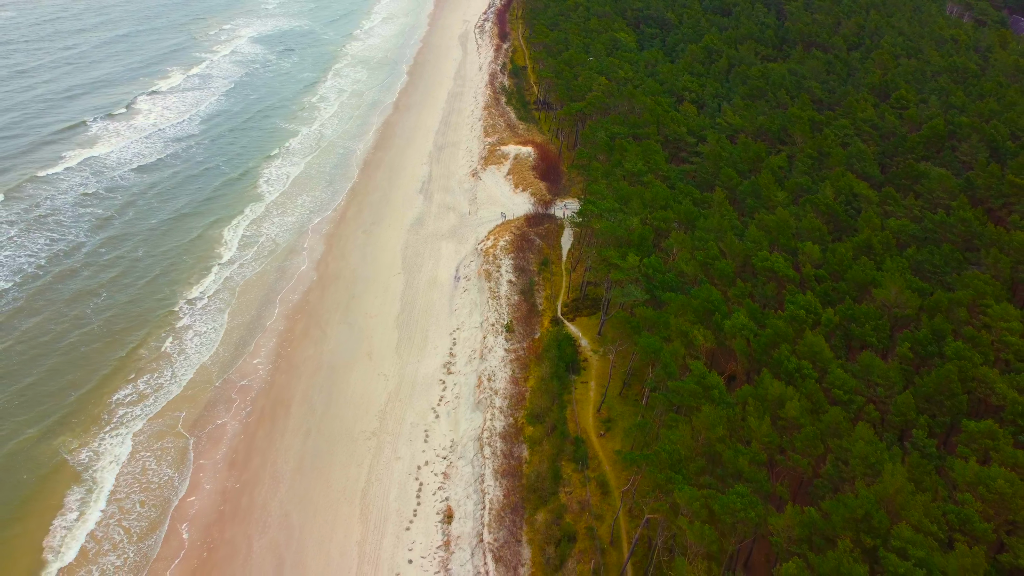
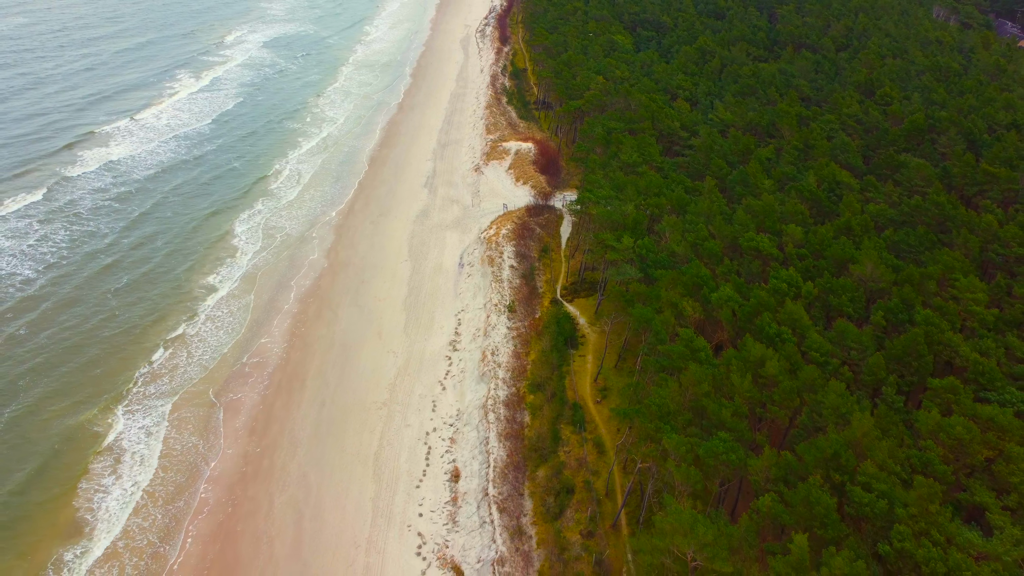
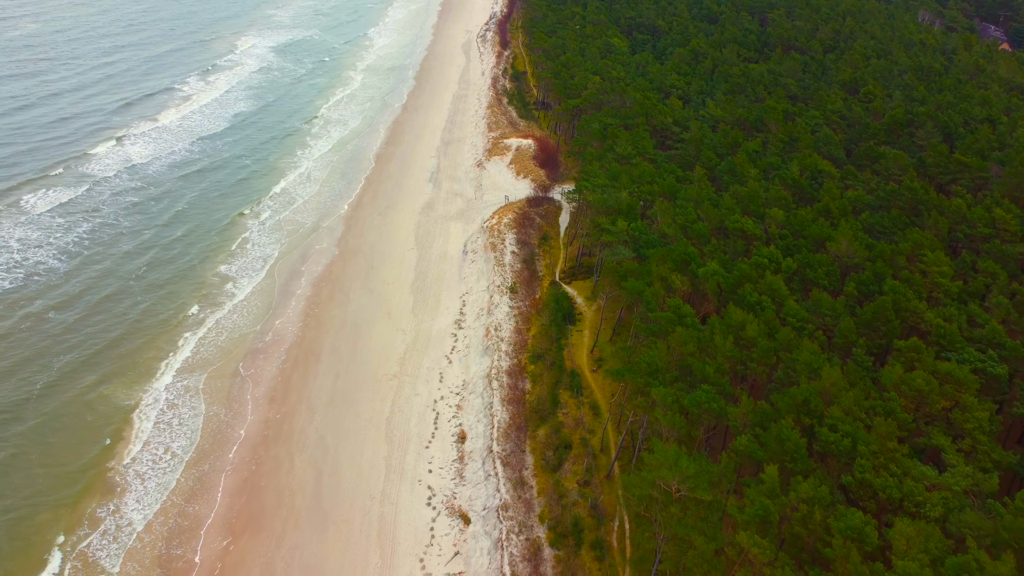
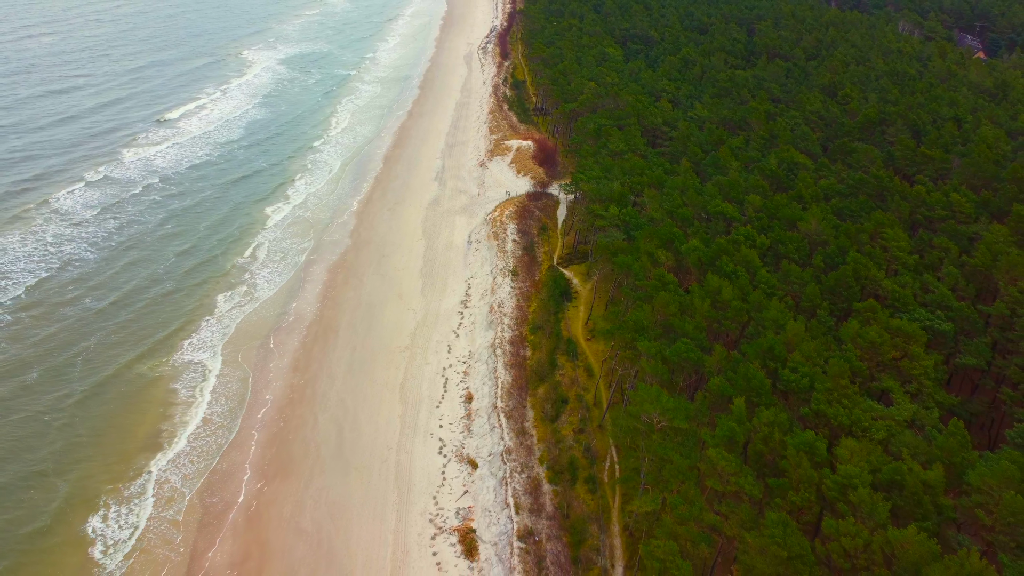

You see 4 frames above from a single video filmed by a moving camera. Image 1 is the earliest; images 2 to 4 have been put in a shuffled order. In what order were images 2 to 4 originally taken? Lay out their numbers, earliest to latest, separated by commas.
2, 3, 4
